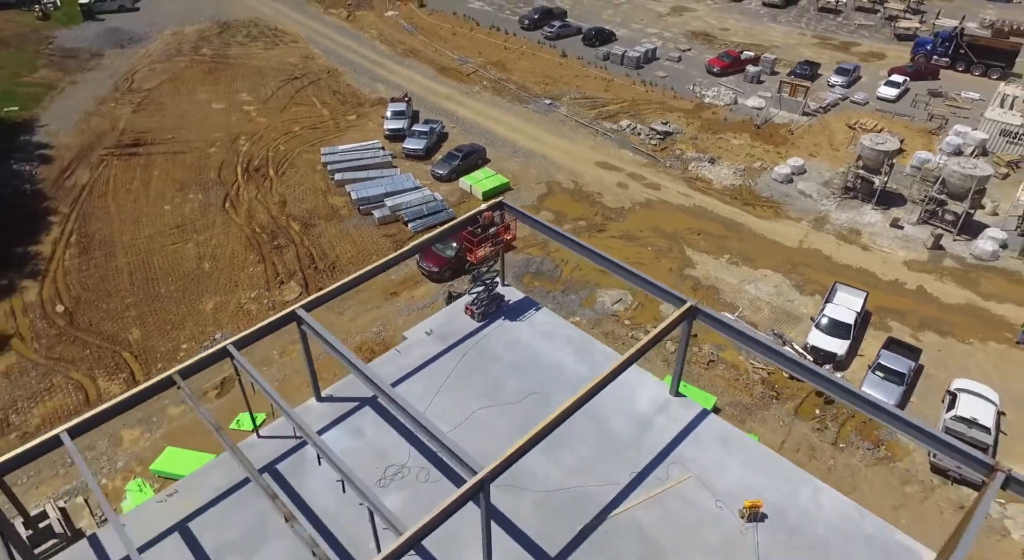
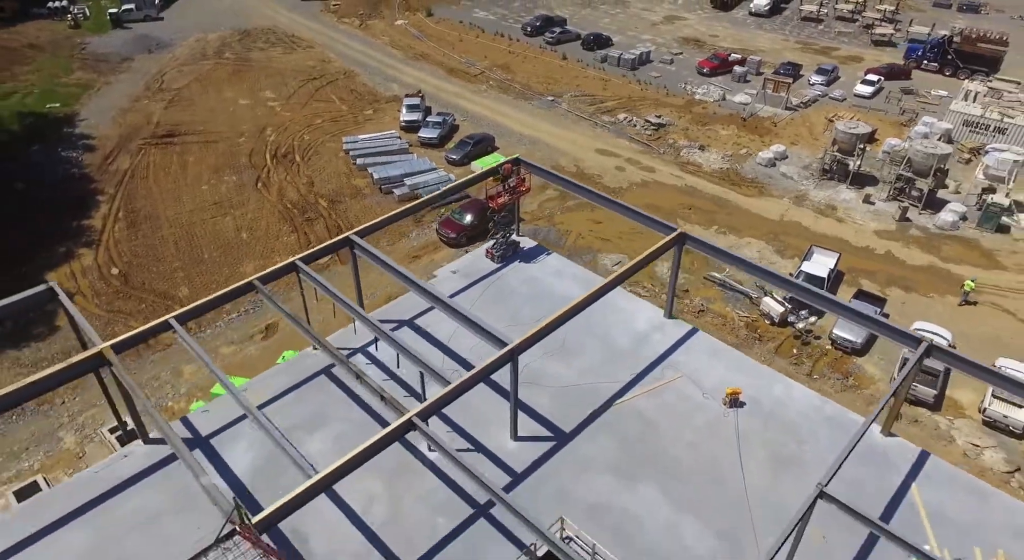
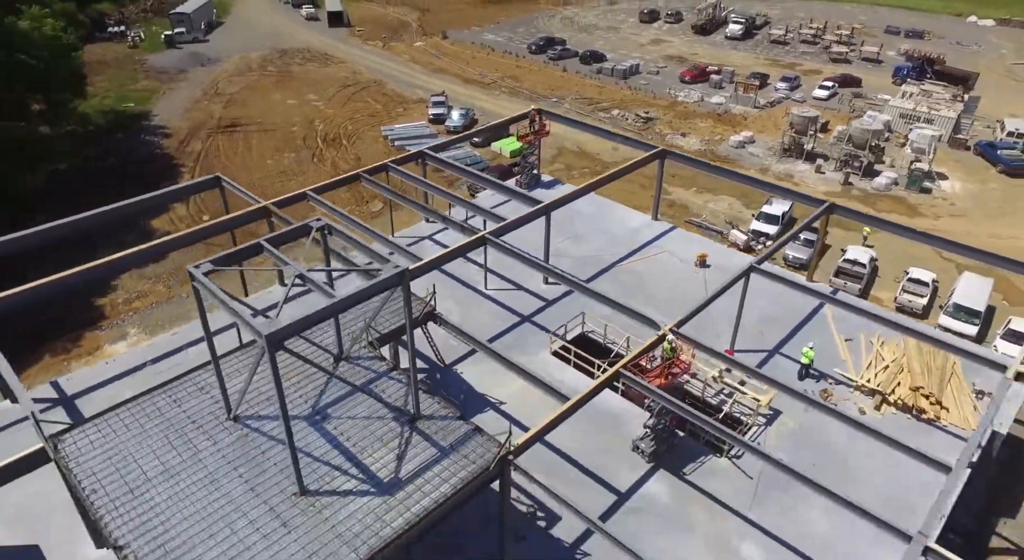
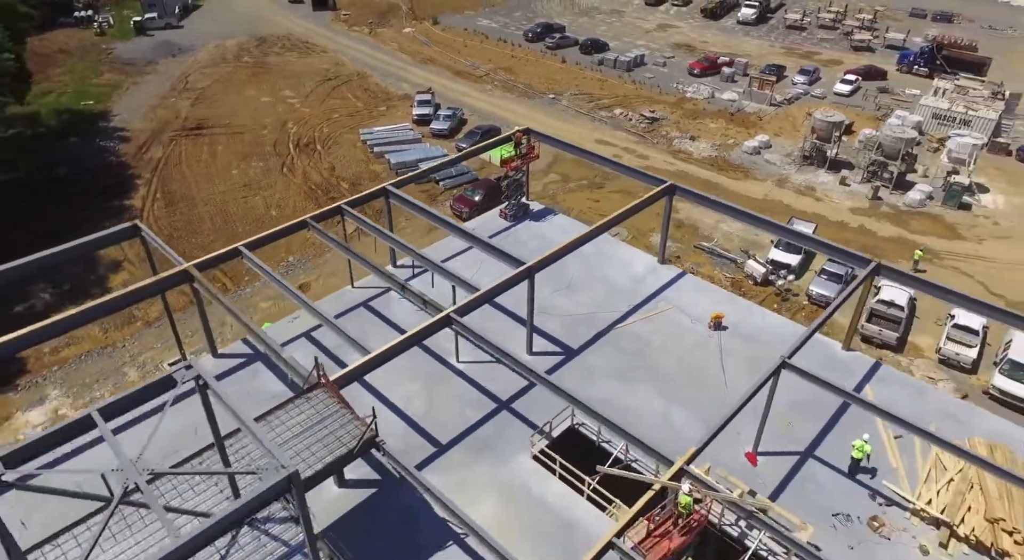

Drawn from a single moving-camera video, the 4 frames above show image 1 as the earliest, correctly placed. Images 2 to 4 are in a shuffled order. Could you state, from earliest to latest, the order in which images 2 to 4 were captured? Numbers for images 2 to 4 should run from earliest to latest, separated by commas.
2, 4, 3
